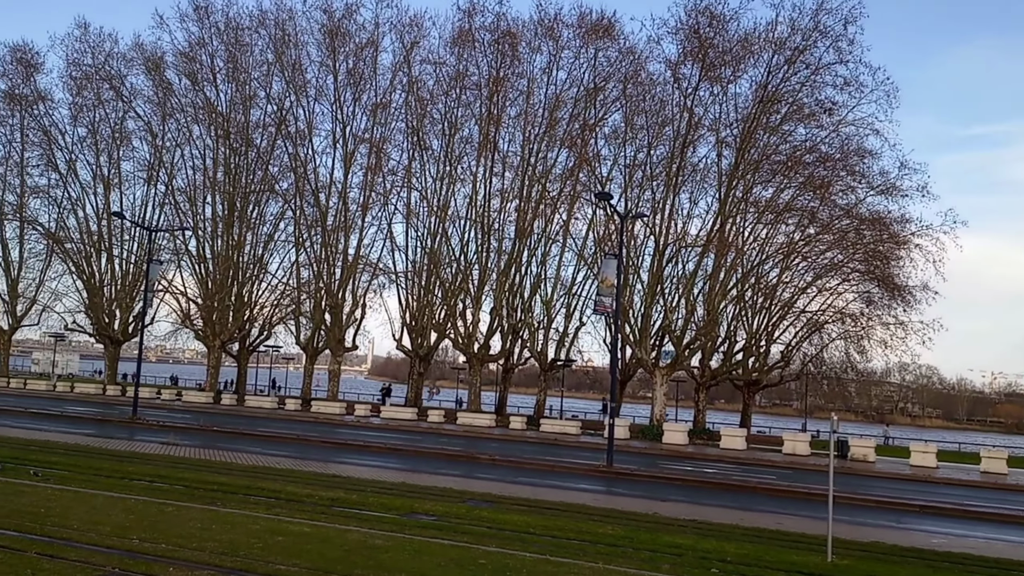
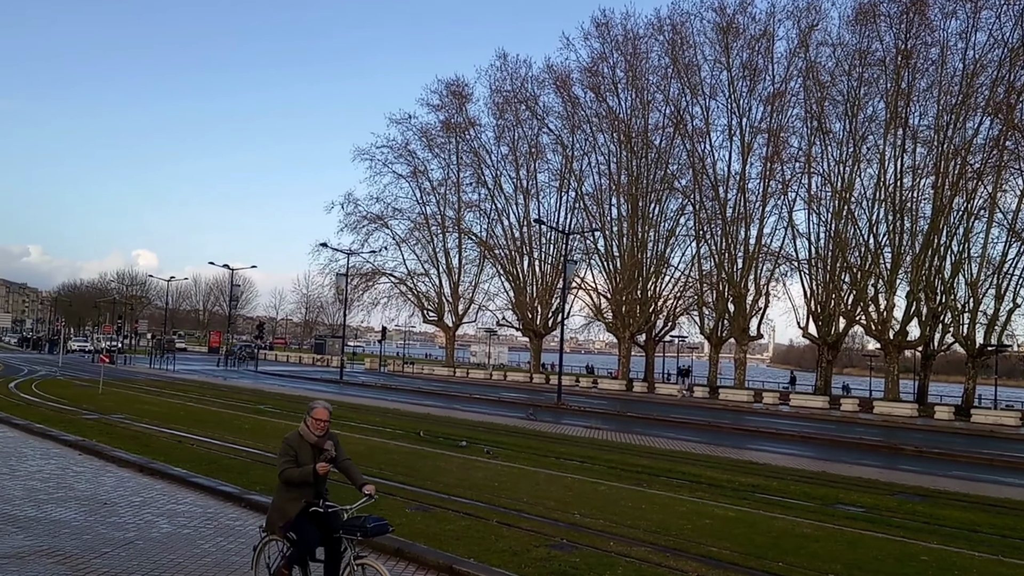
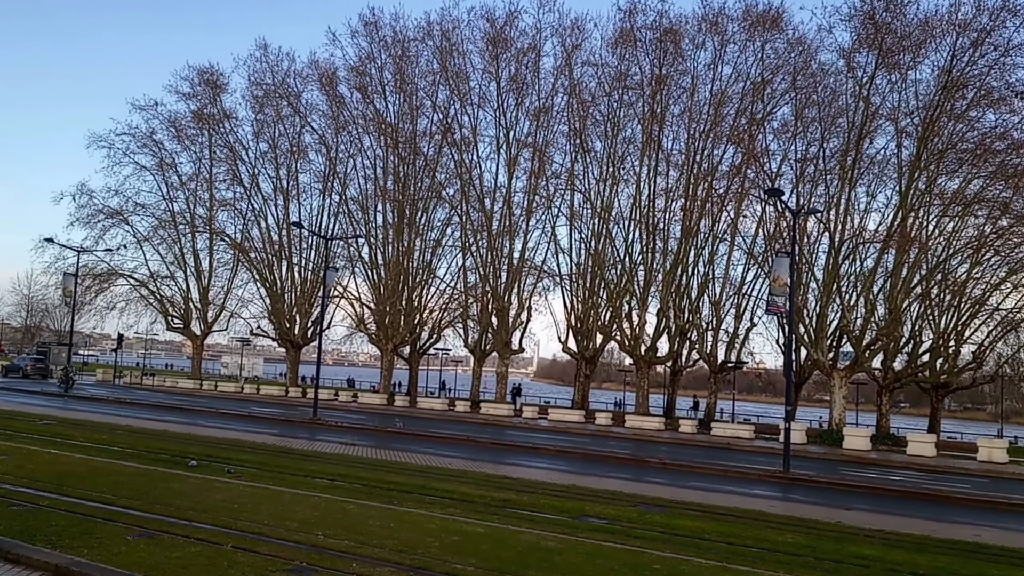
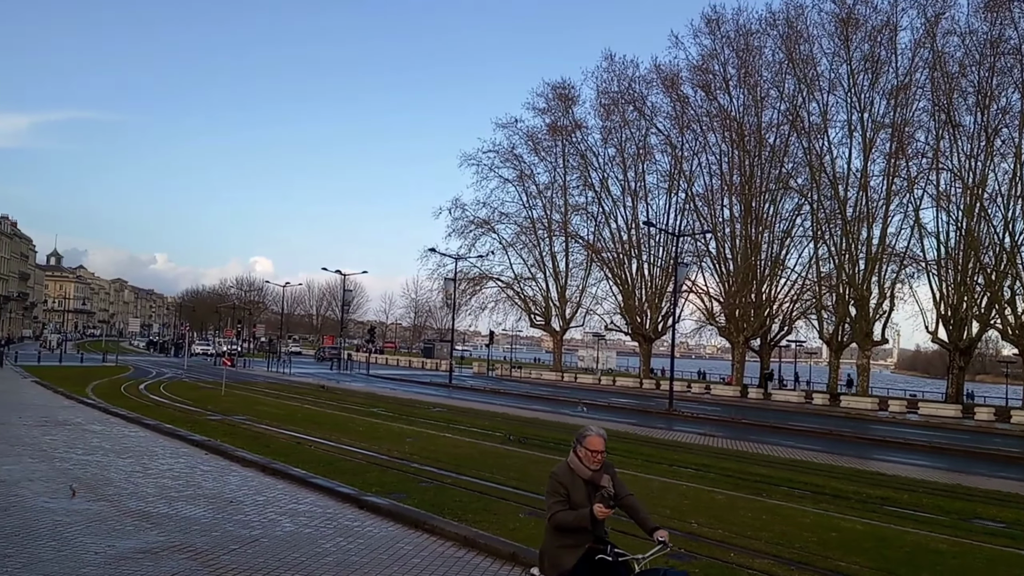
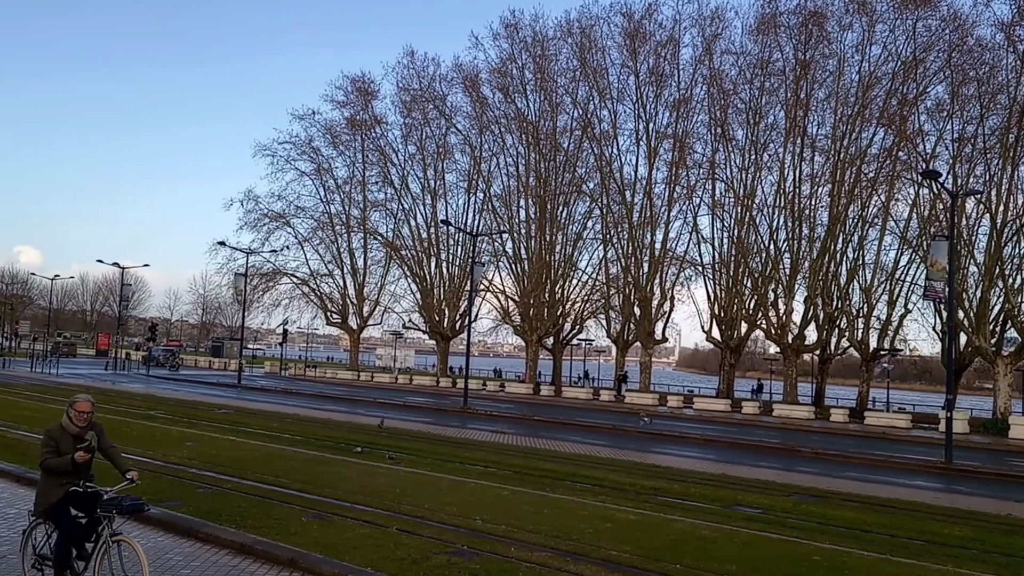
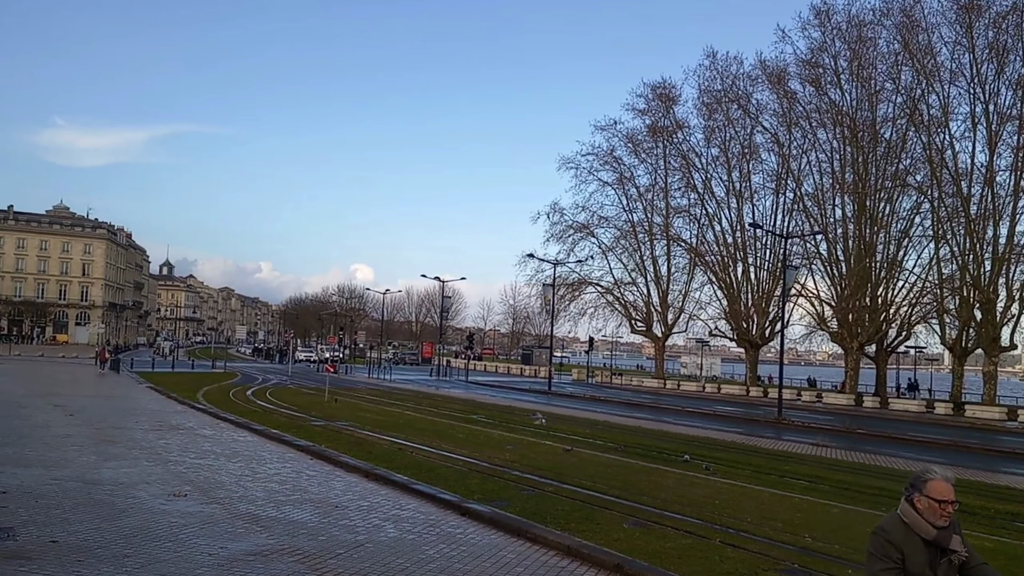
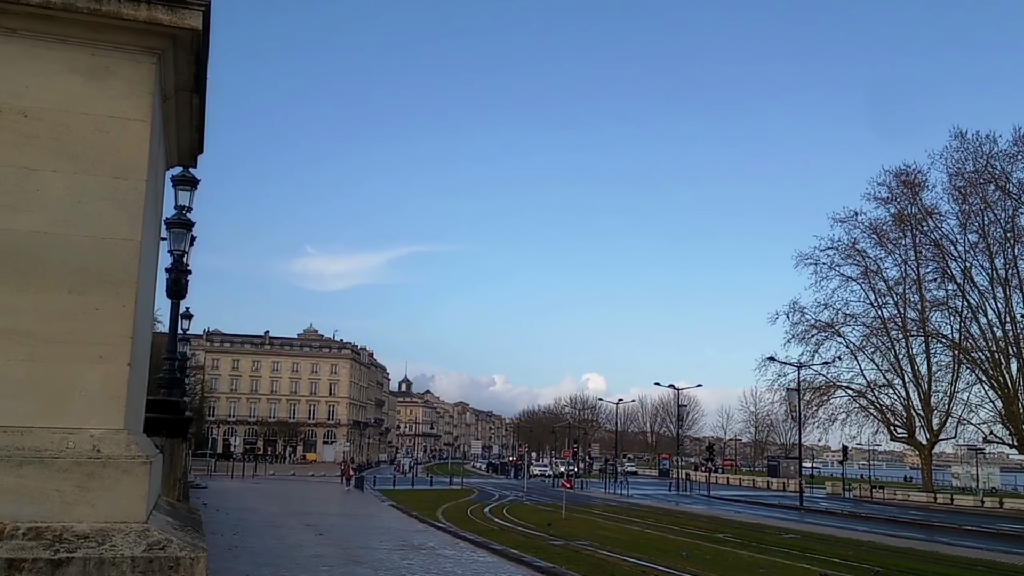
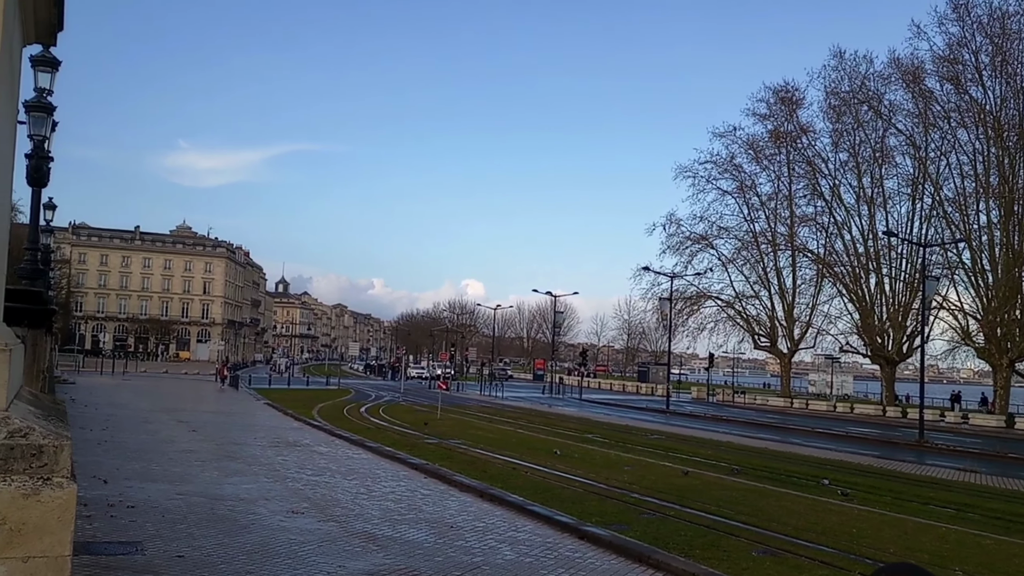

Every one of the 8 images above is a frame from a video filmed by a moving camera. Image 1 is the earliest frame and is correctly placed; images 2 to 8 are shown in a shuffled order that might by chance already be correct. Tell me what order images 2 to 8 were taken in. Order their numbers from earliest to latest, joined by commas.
3, 5, 2, 4, 6, 8, 7
